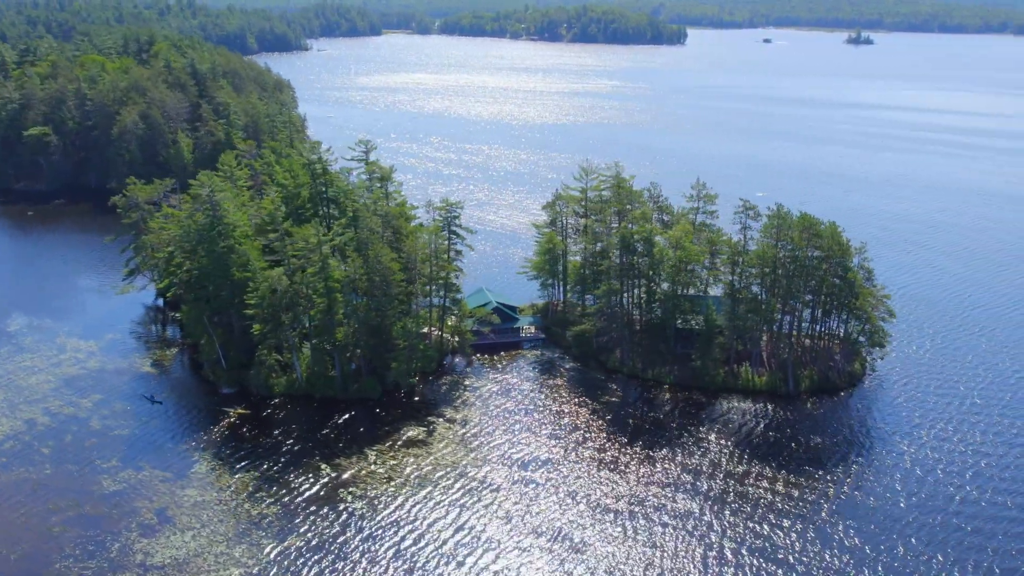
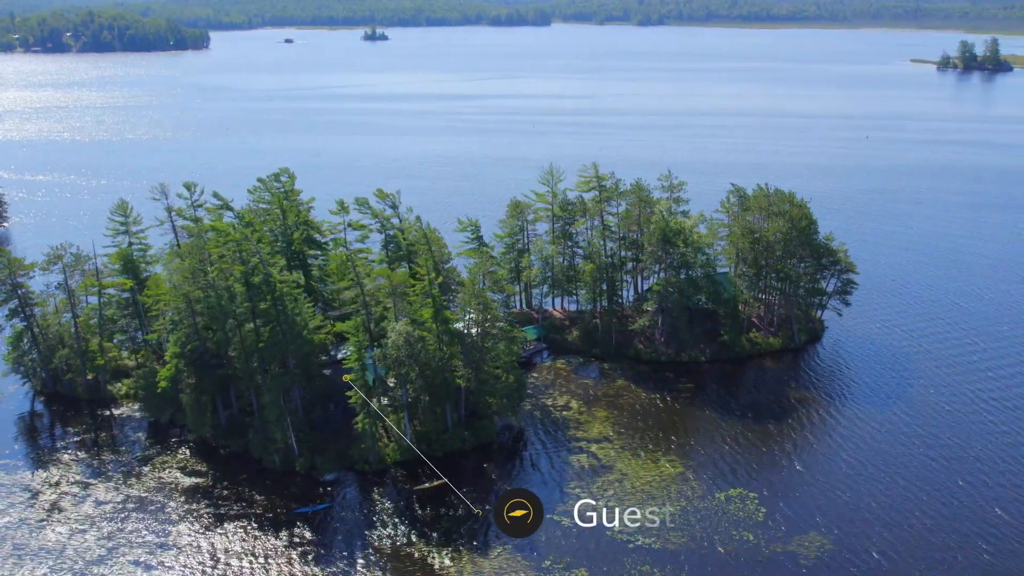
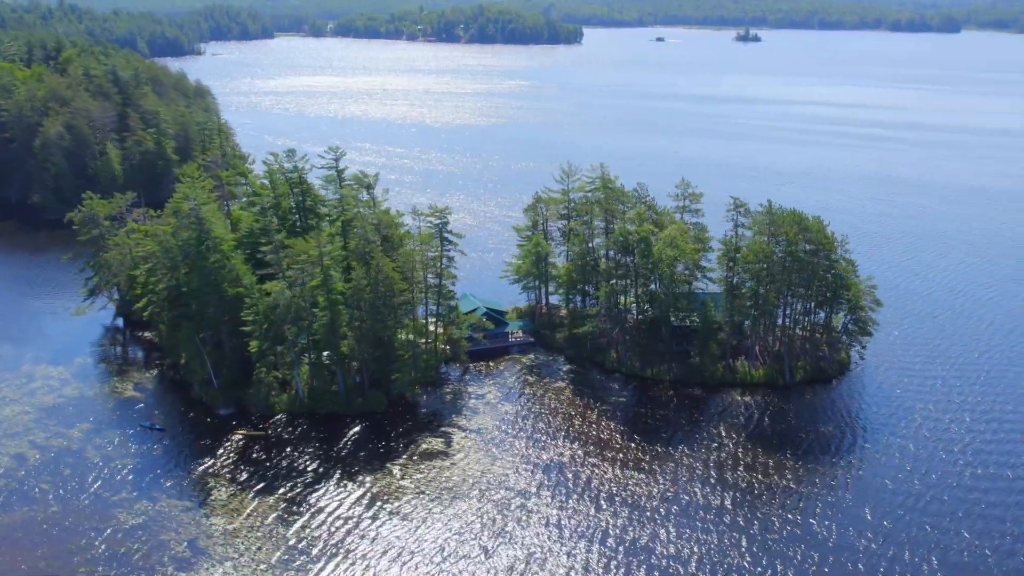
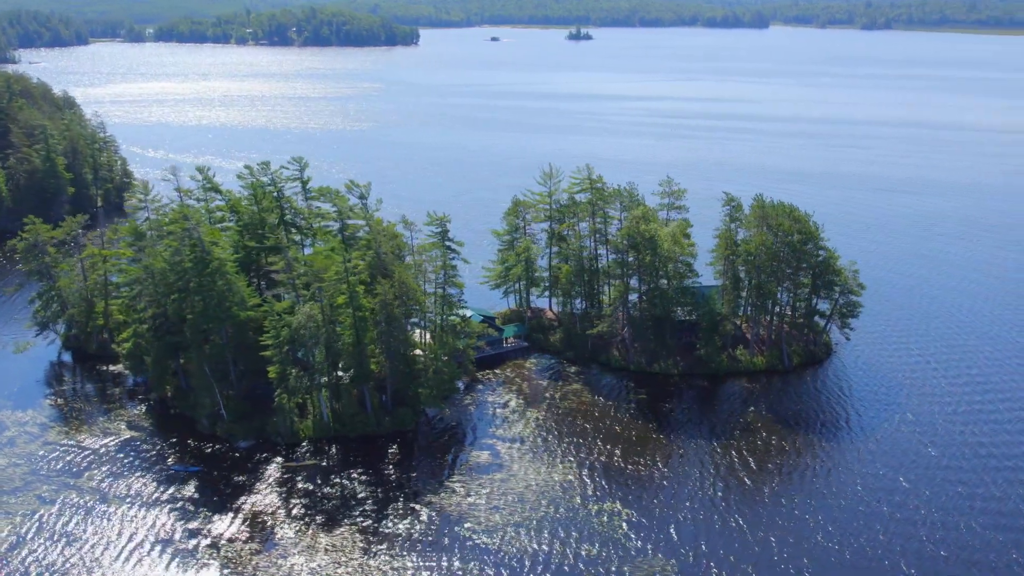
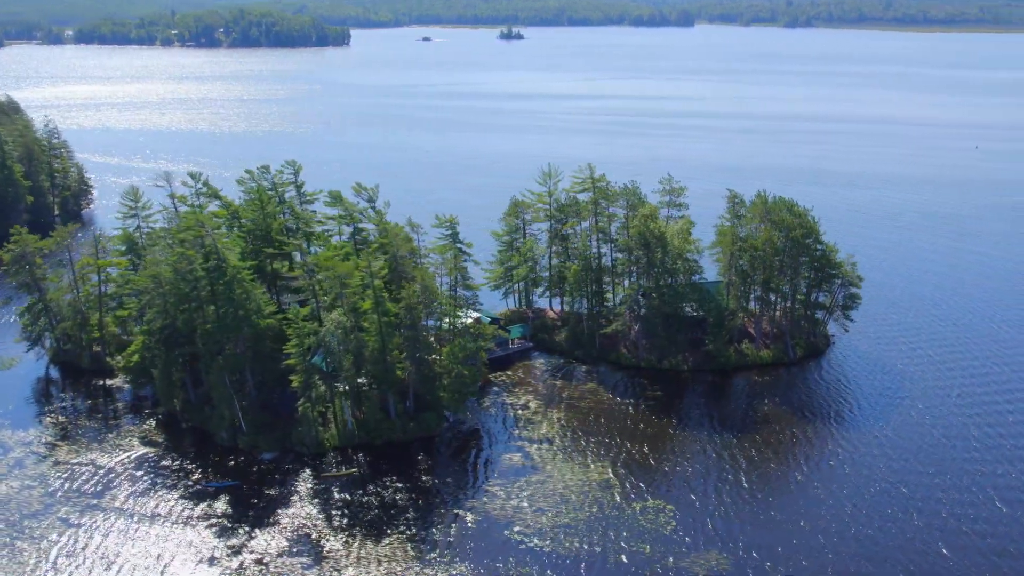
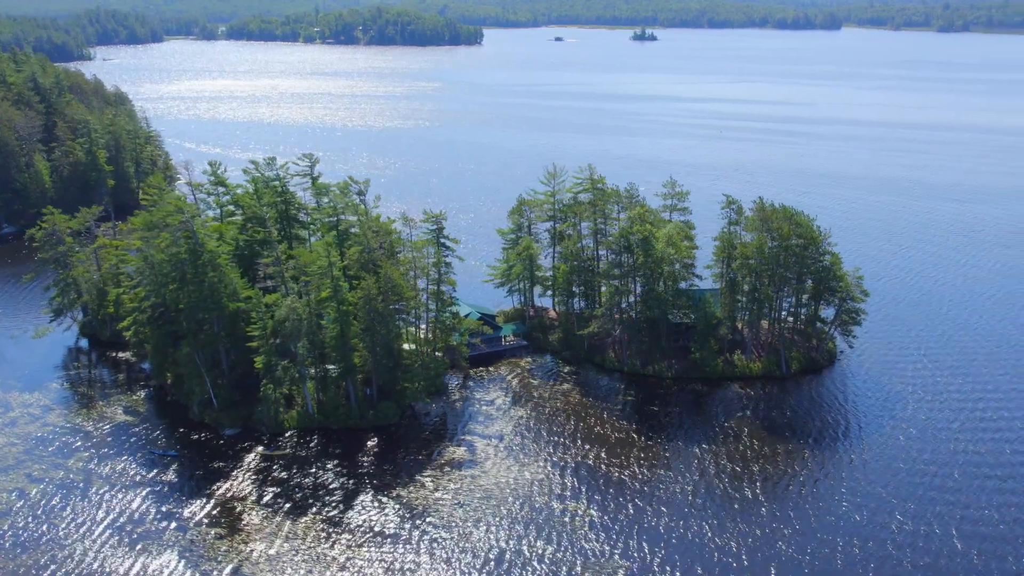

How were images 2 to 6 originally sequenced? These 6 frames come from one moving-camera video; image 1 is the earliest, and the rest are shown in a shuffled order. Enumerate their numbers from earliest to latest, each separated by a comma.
3, 6, 4, 5, 2
